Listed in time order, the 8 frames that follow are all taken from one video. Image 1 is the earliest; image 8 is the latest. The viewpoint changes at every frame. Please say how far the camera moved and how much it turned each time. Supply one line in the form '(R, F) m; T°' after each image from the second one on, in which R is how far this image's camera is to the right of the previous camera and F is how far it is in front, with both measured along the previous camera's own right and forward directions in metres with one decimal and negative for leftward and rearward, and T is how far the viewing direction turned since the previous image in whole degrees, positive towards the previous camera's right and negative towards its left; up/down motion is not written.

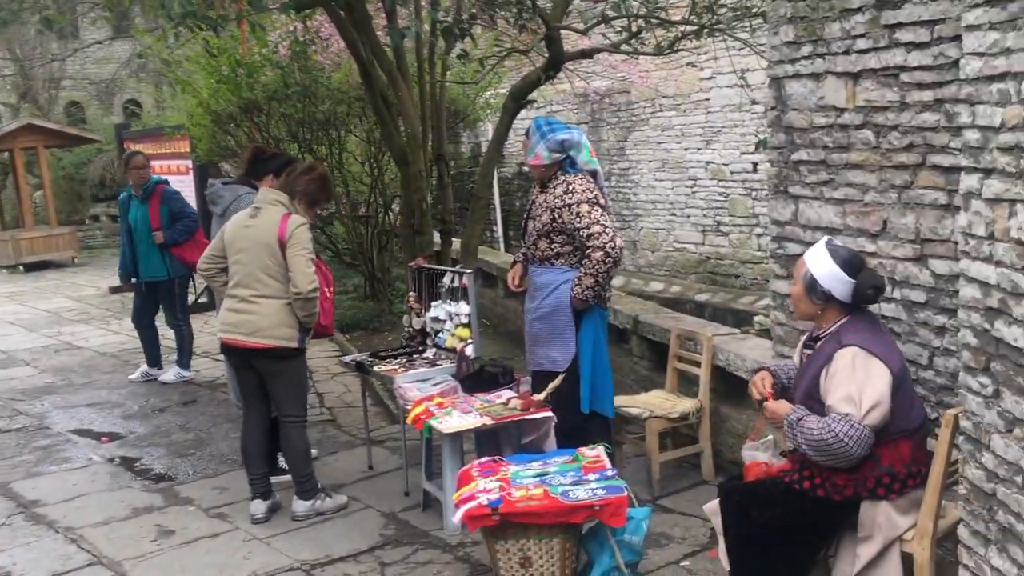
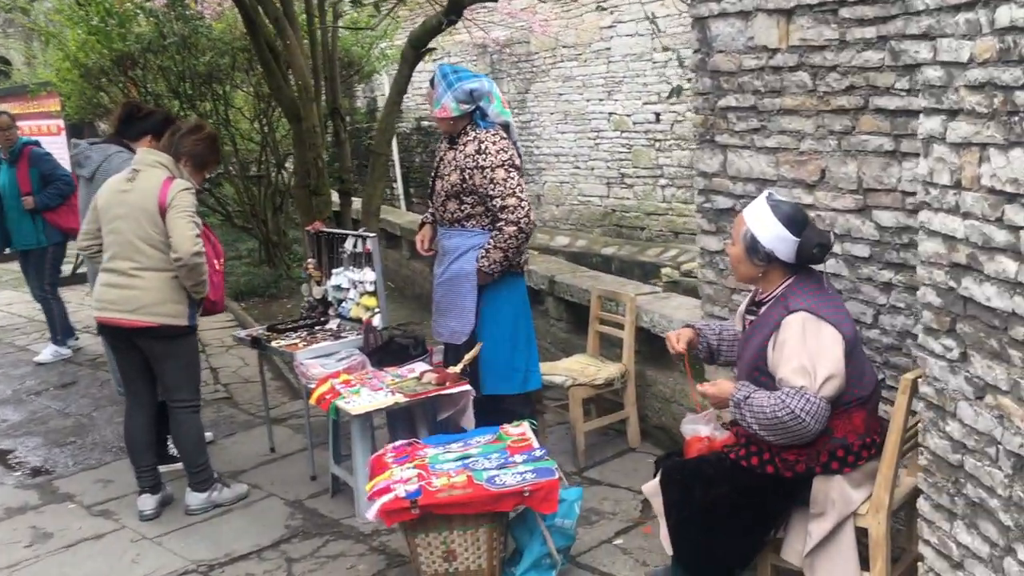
(0.0, +0.4) m; +6°
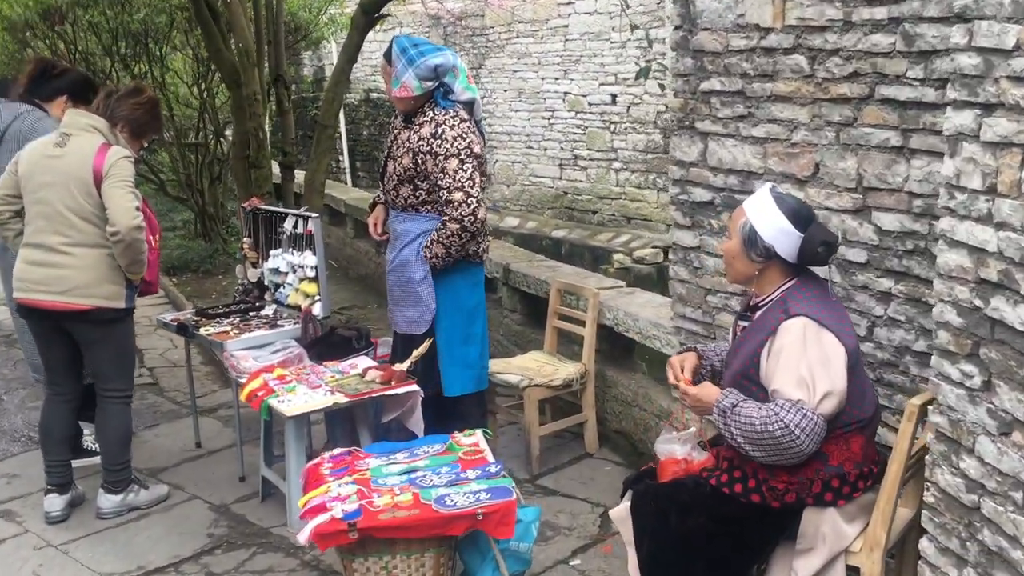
(0.0, +0.4) m; +3°
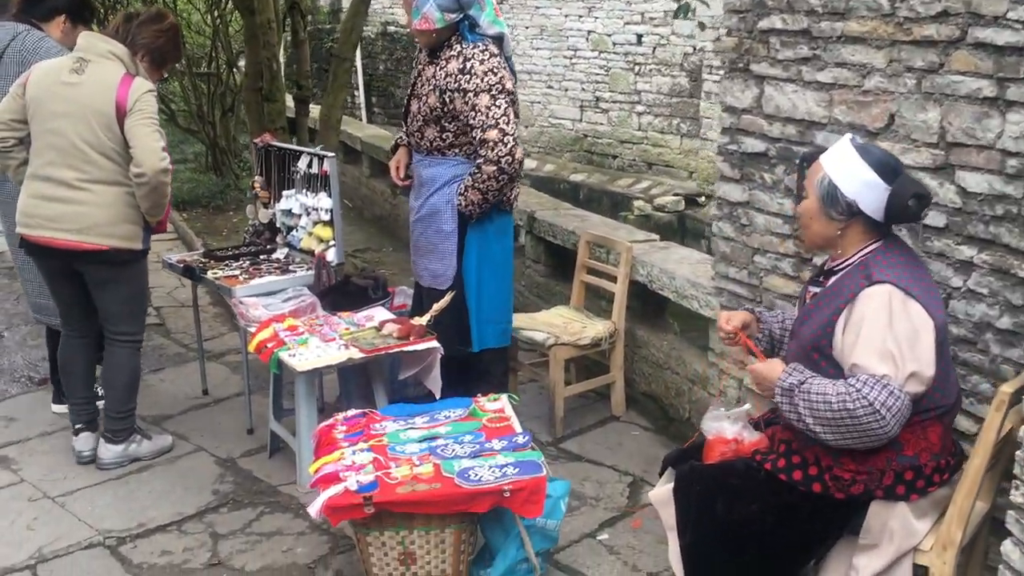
(-0.1, +0.3) m; -1°
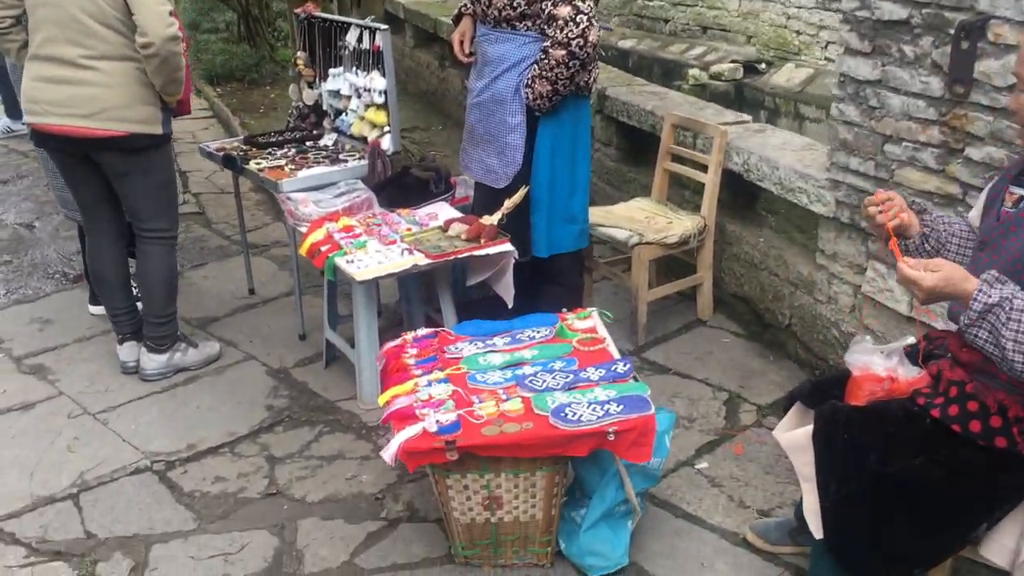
(-0.2, +0.5) m; -2°
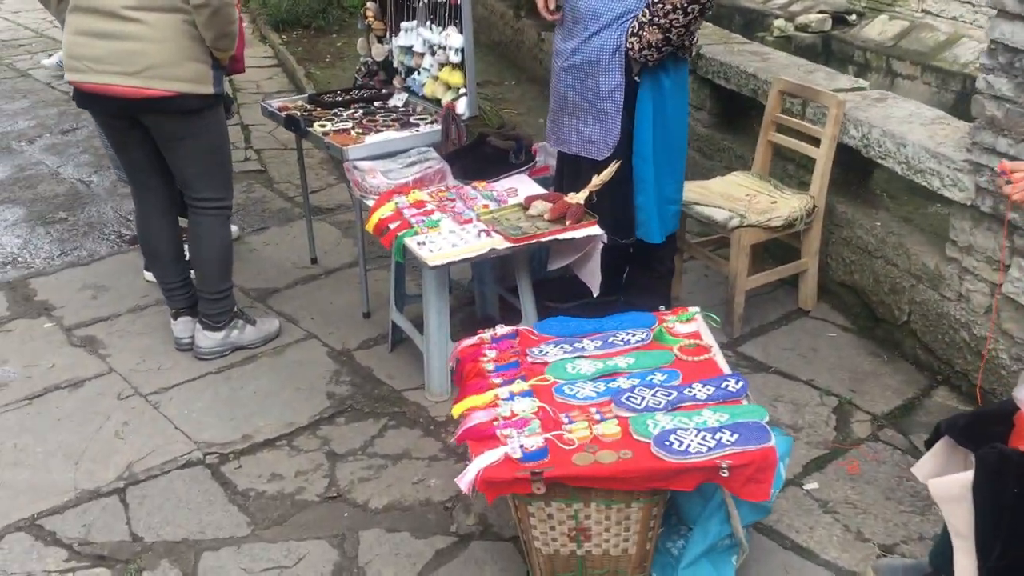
(-0.1, +0.3) m; -4°
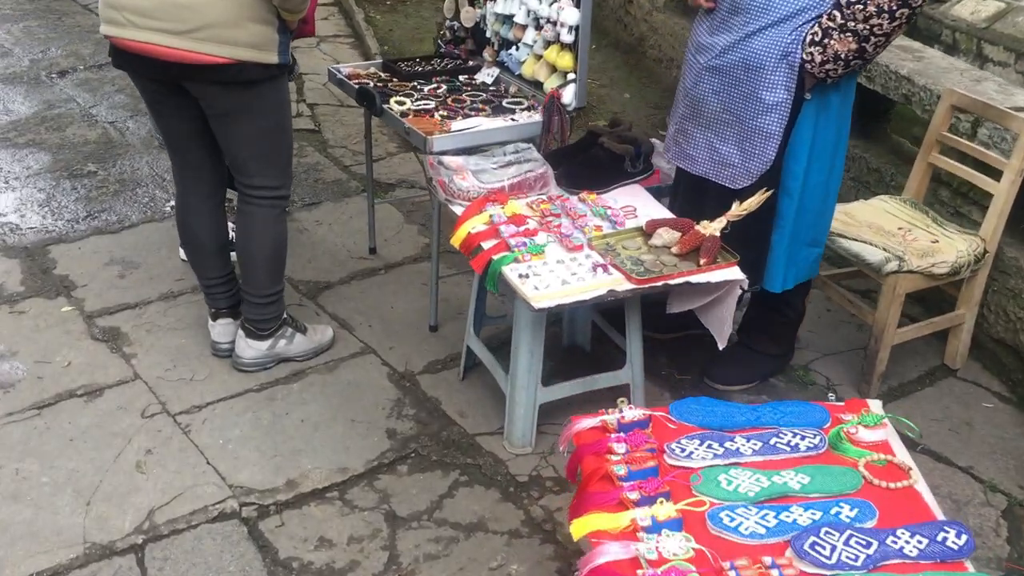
(-0.3, +0.6) m; -1°
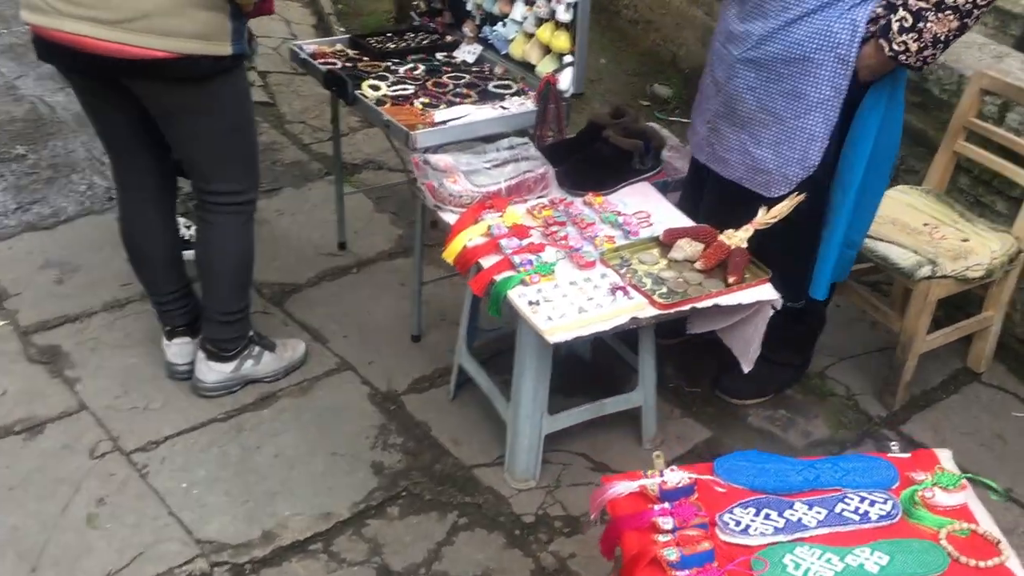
(-0.1, +0.3) m; +3°
